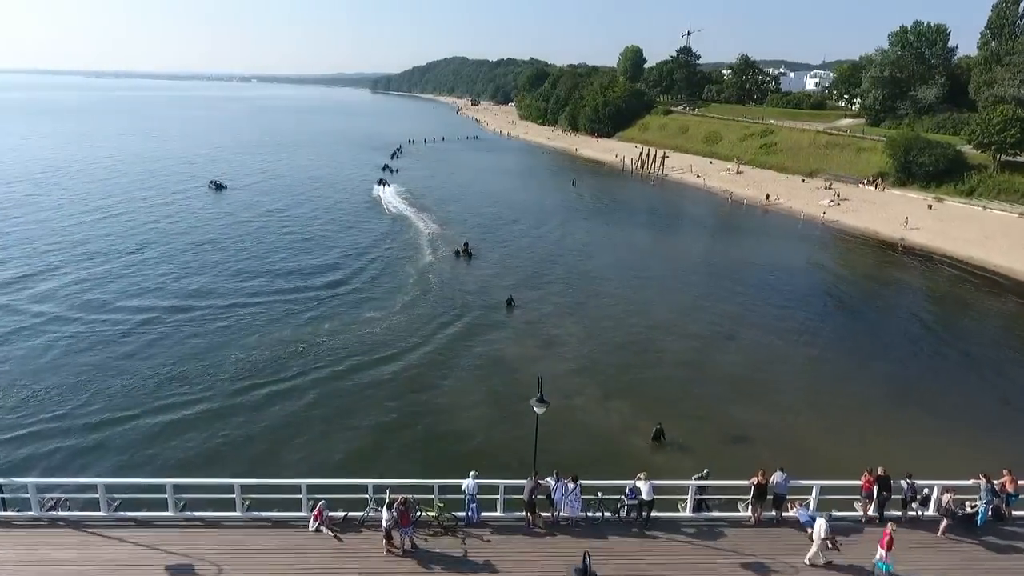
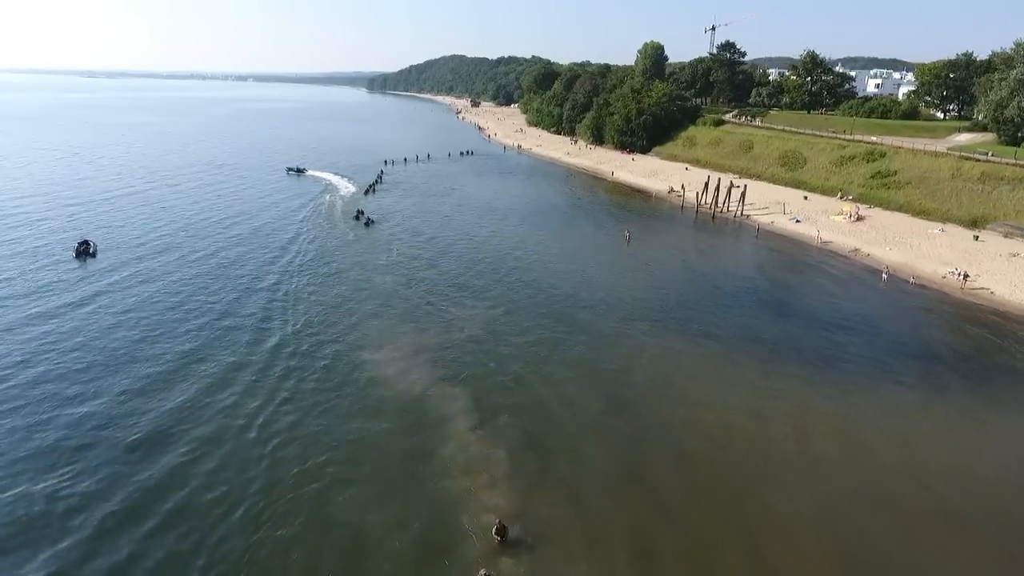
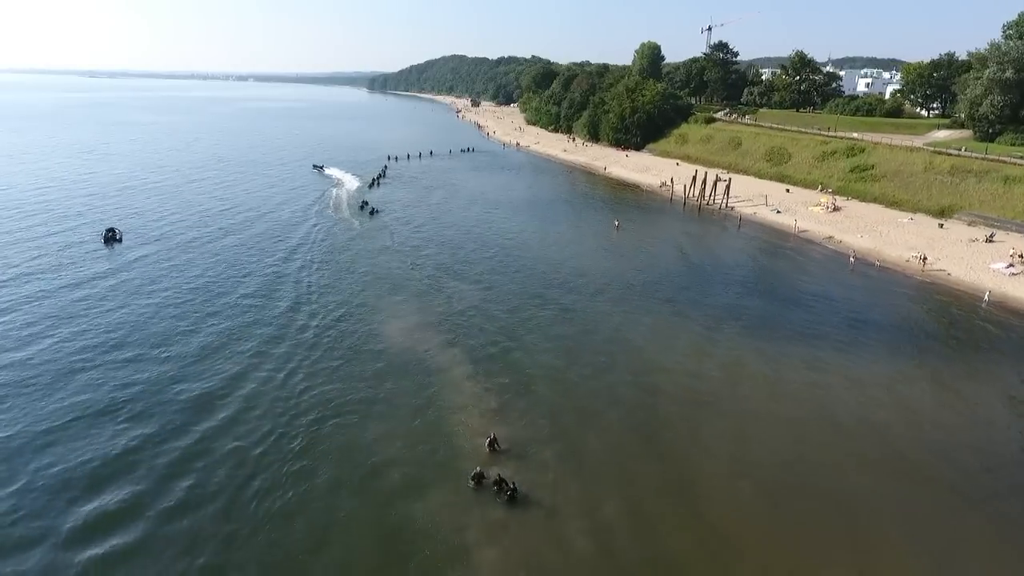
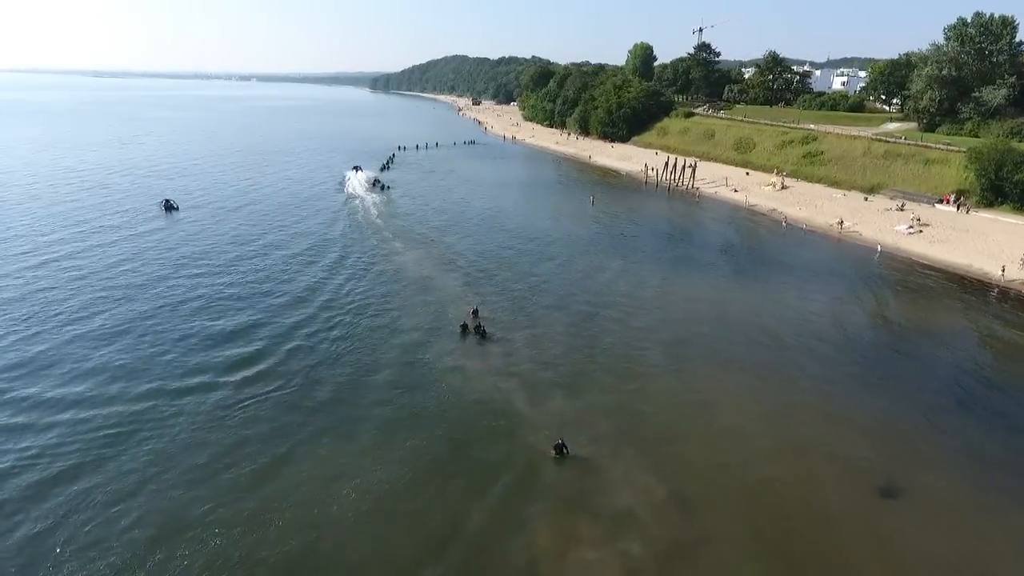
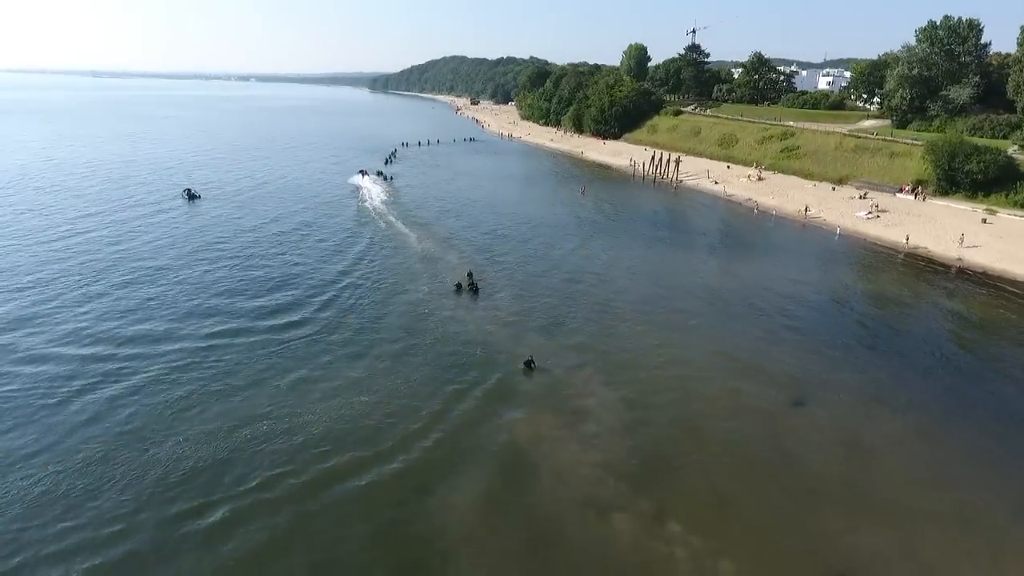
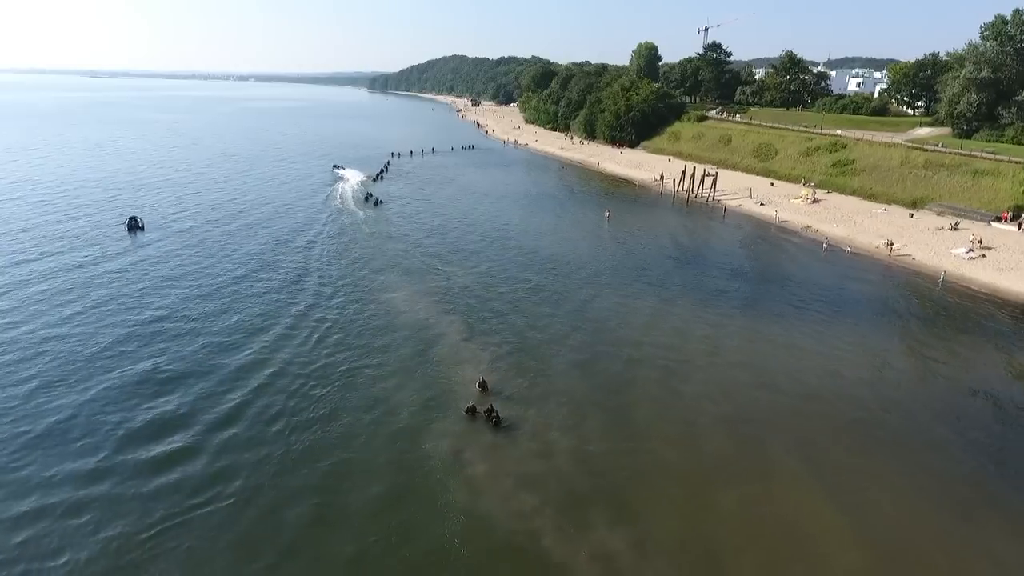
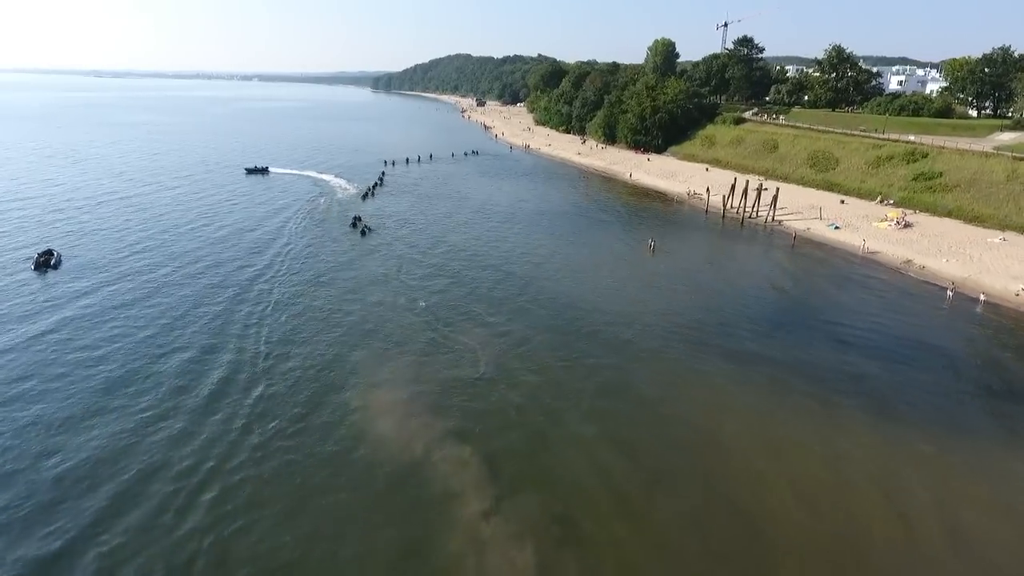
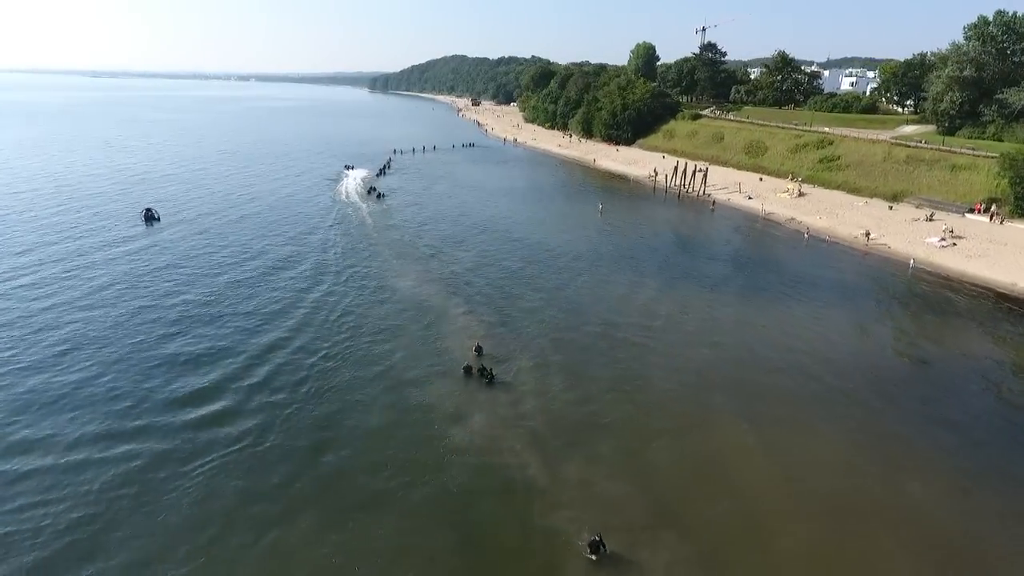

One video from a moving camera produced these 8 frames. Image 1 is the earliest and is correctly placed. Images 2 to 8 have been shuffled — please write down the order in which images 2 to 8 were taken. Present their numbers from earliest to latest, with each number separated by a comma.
5, 4, 8, 6, 3, 2, 7
